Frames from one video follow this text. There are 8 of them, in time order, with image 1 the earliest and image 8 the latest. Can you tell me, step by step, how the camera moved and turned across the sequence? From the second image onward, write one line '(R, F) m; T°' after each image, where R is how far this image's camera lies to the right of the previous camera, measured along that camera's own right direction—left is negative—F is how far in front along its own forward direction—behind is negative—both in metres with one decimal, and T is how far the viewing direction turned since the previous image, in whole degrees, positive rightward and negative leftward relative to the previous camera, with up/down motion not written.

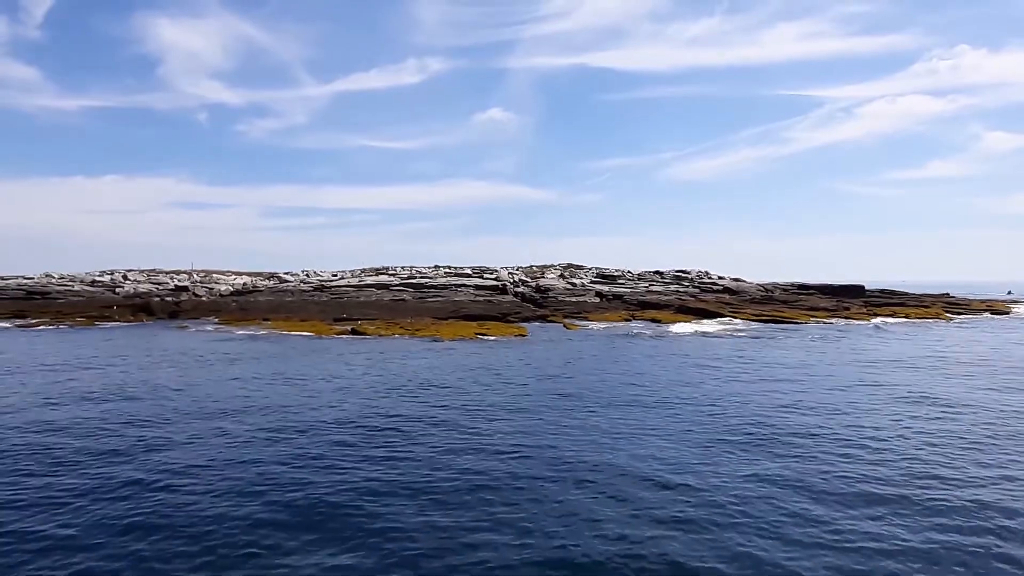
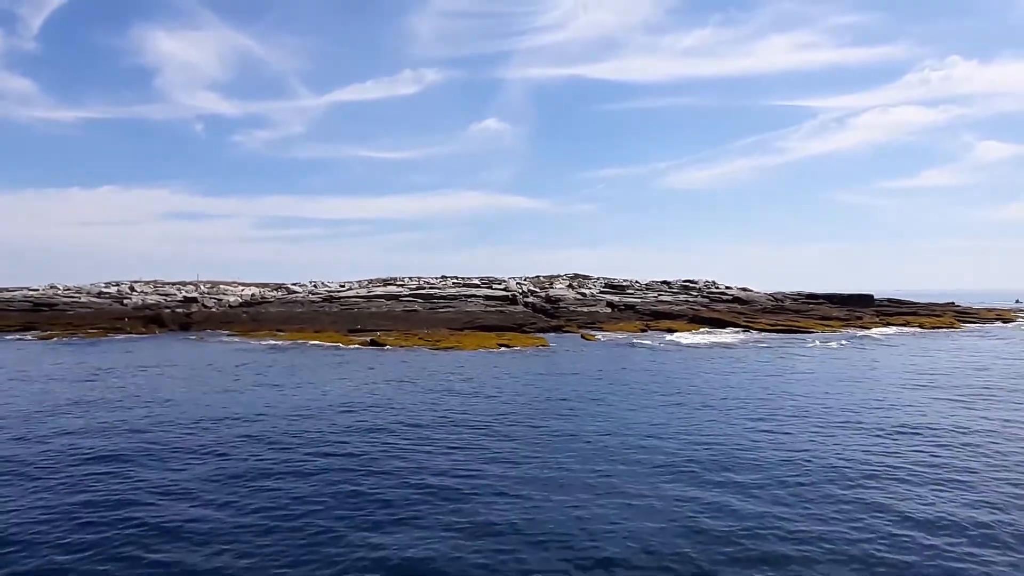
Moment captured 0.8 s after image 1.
(-1.4, +0.3) m; 0°
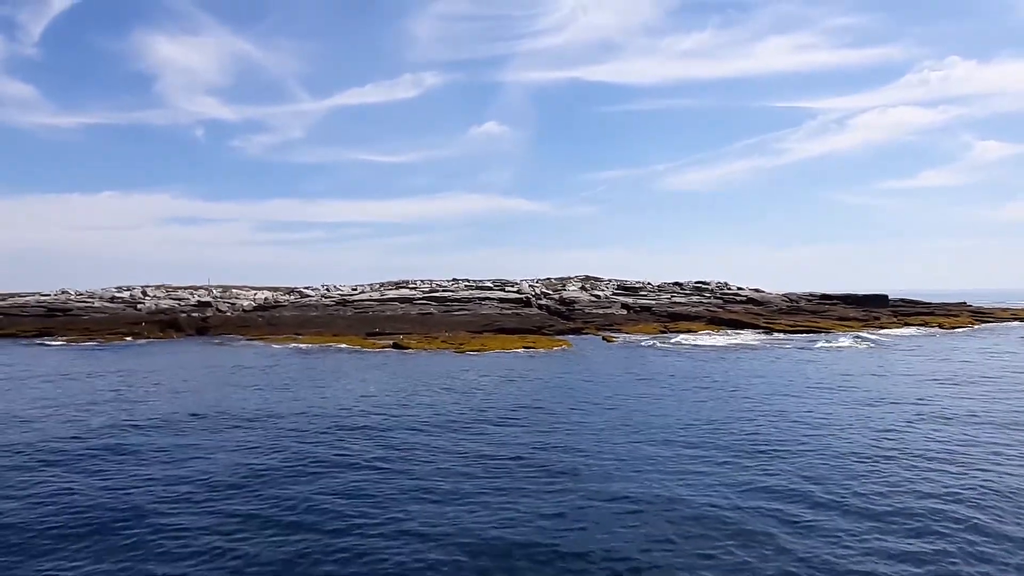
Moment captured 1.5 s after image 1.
(-1.5, +0.2) m; 0°
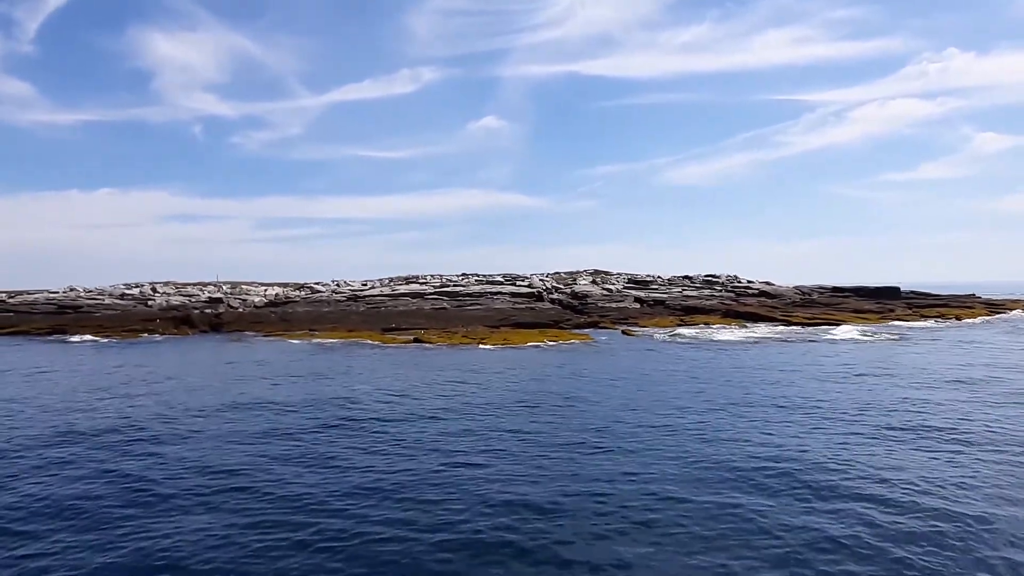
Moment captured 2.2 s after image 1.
(-1.3, +0.3) m; 0°
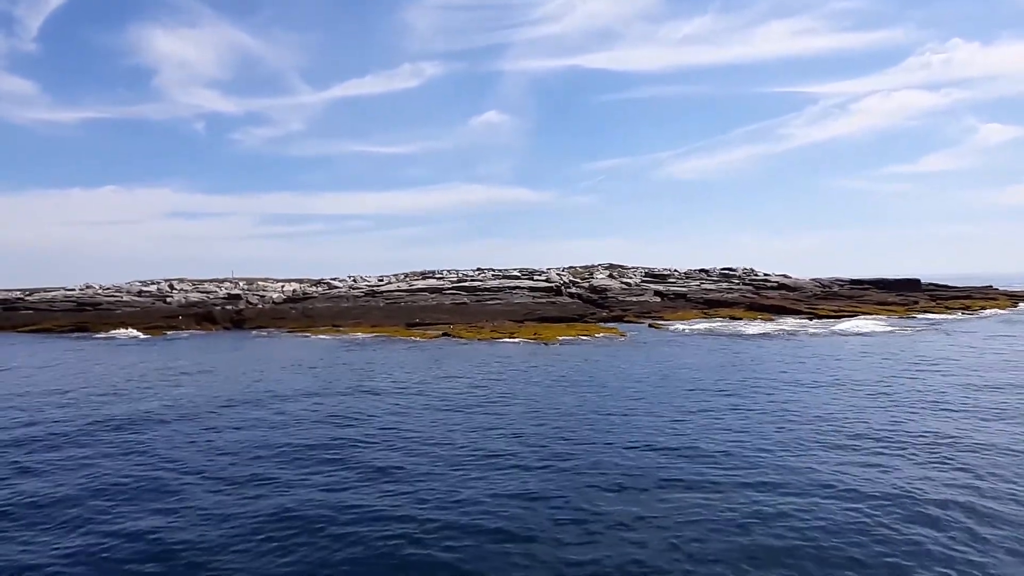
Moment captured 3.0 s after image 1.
(-1.7, +0.2) m; 0°
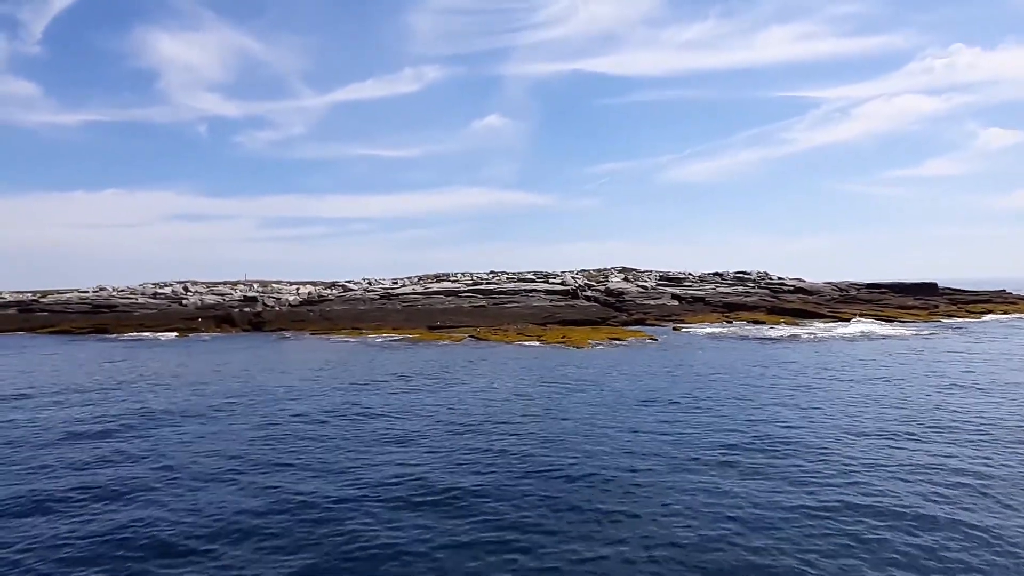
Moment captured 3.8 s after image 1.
(-1.7, +0.2) m; 0°
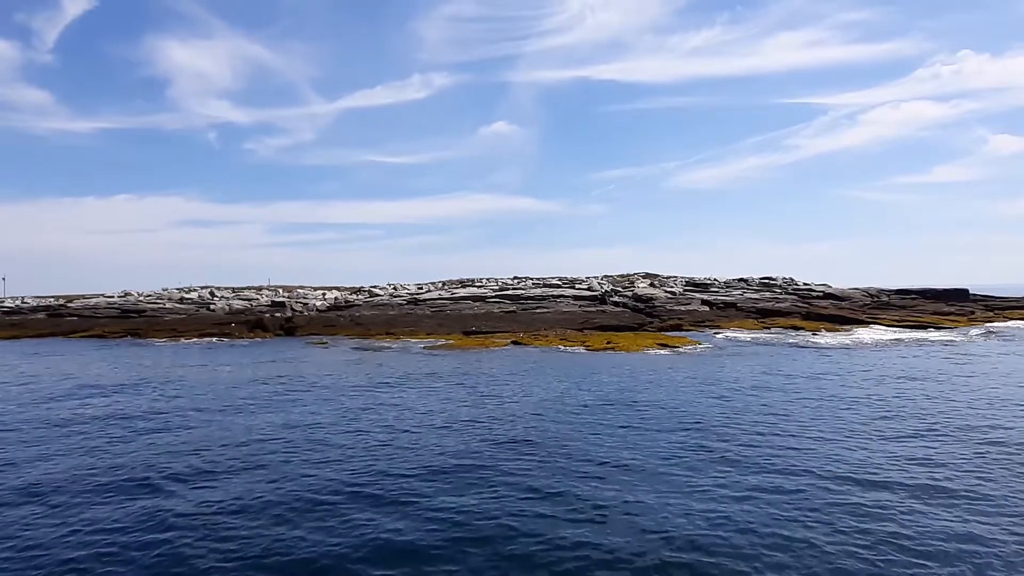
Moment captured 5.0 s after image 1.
(-2.2, +0.3) m; -1°
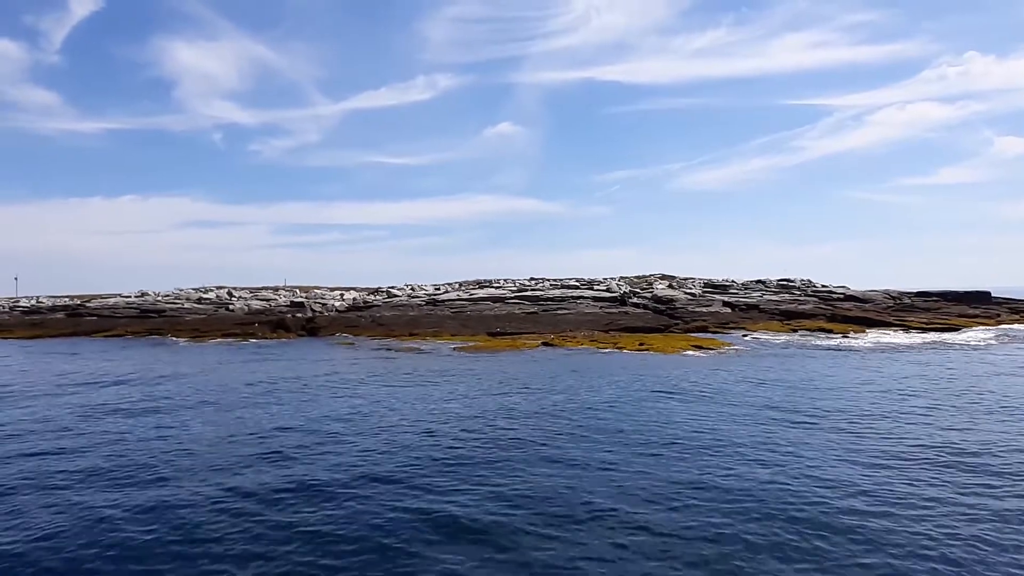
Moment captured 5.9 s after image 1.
(-1.7, +0.2) m; 0°
